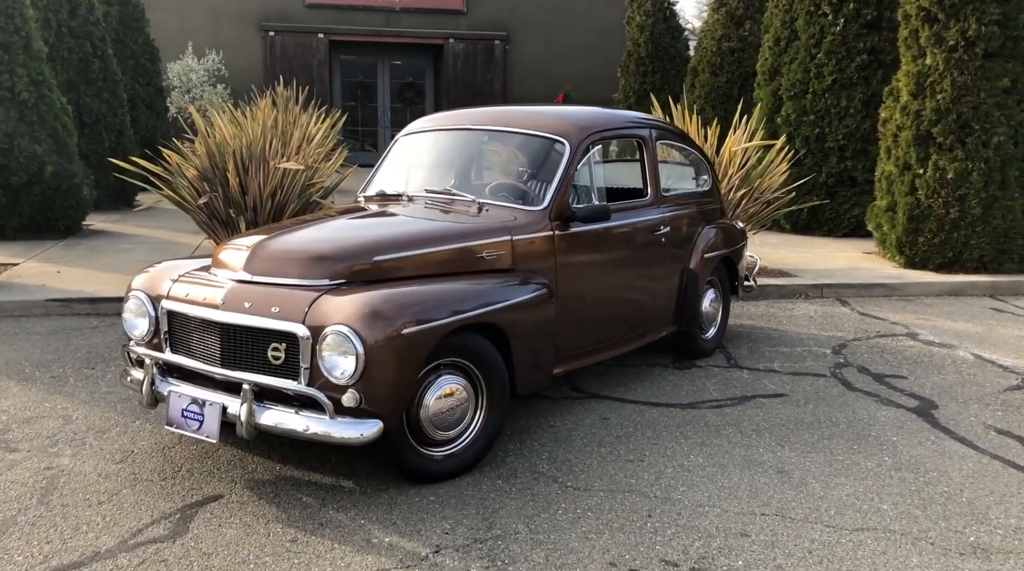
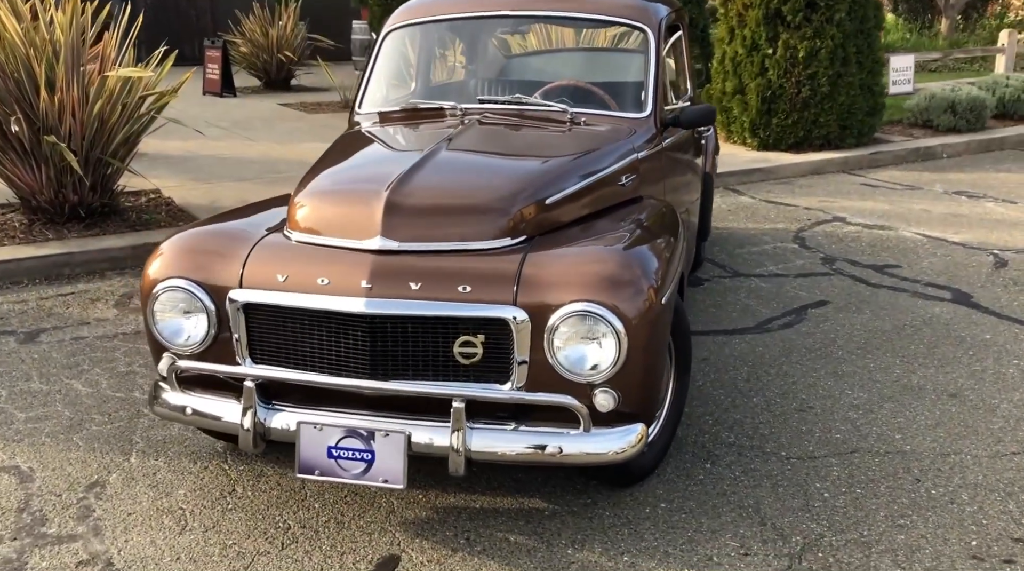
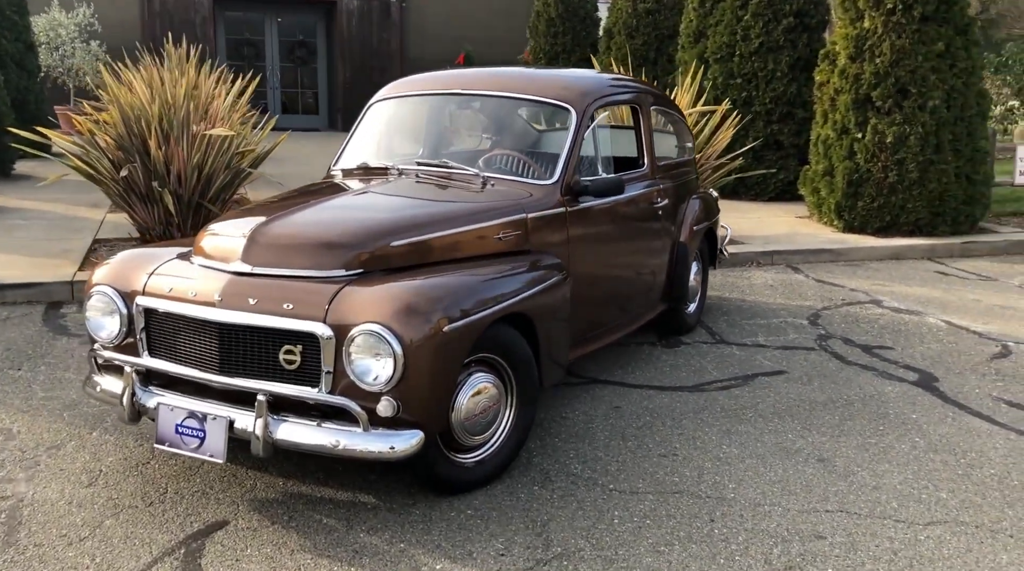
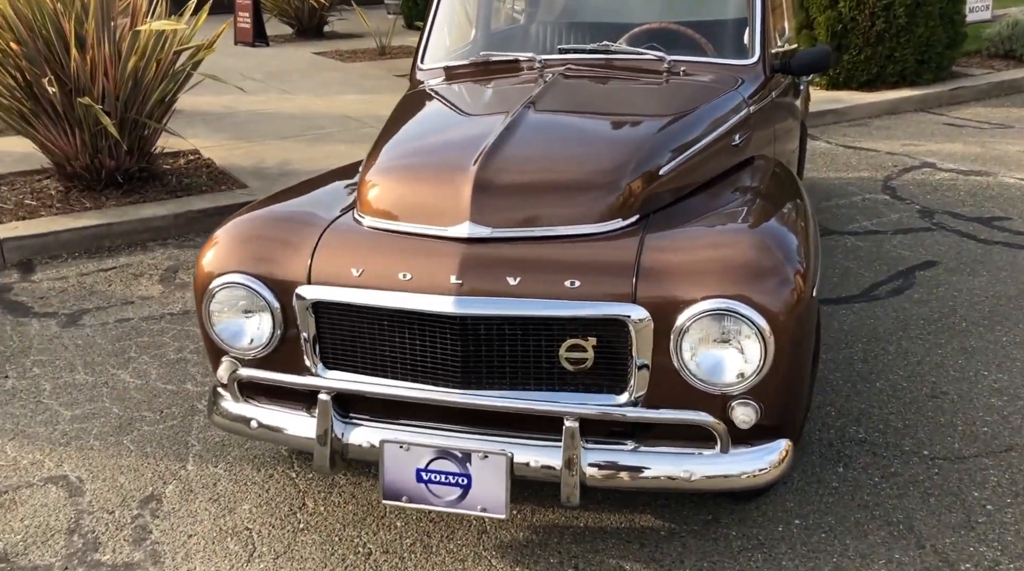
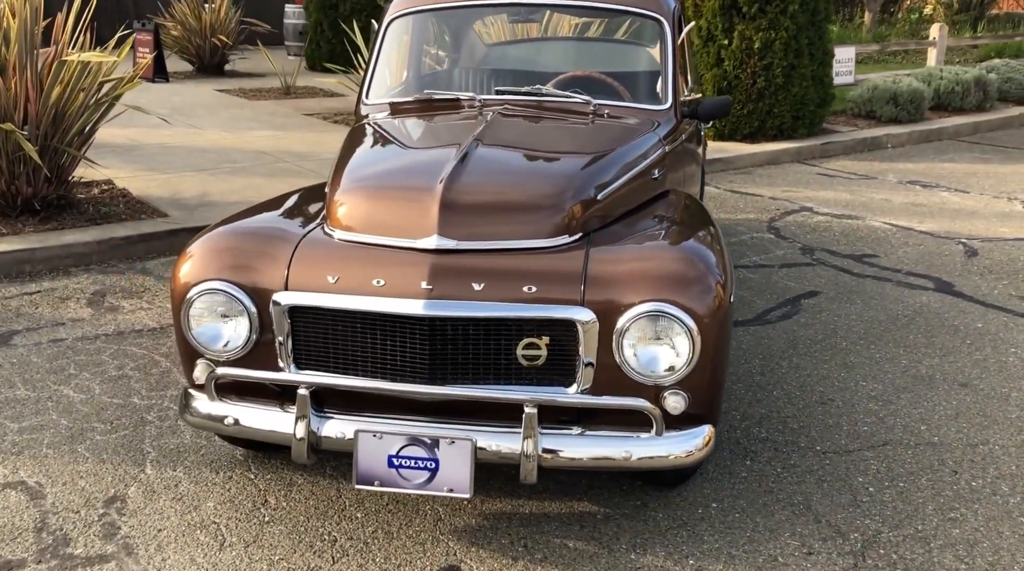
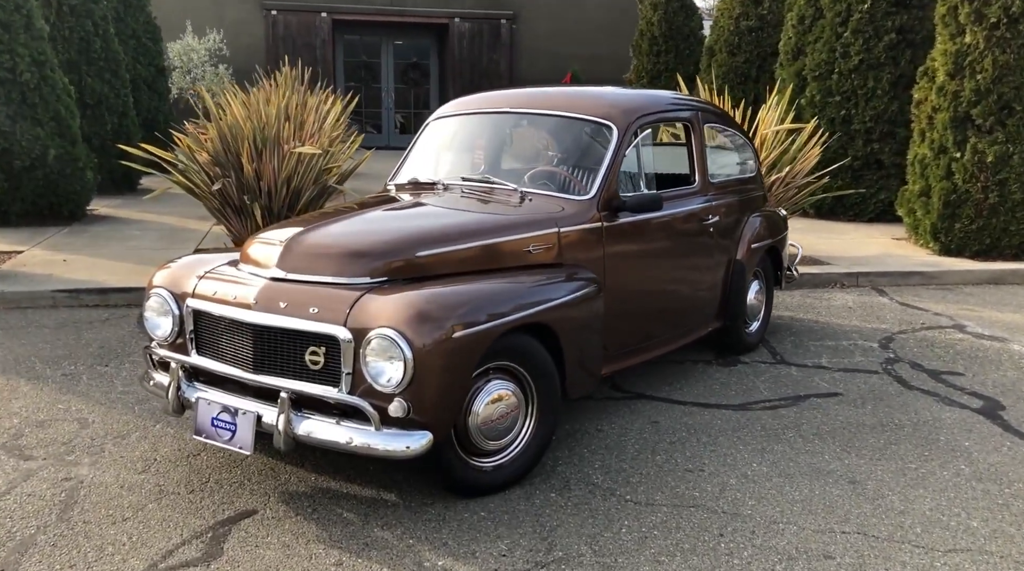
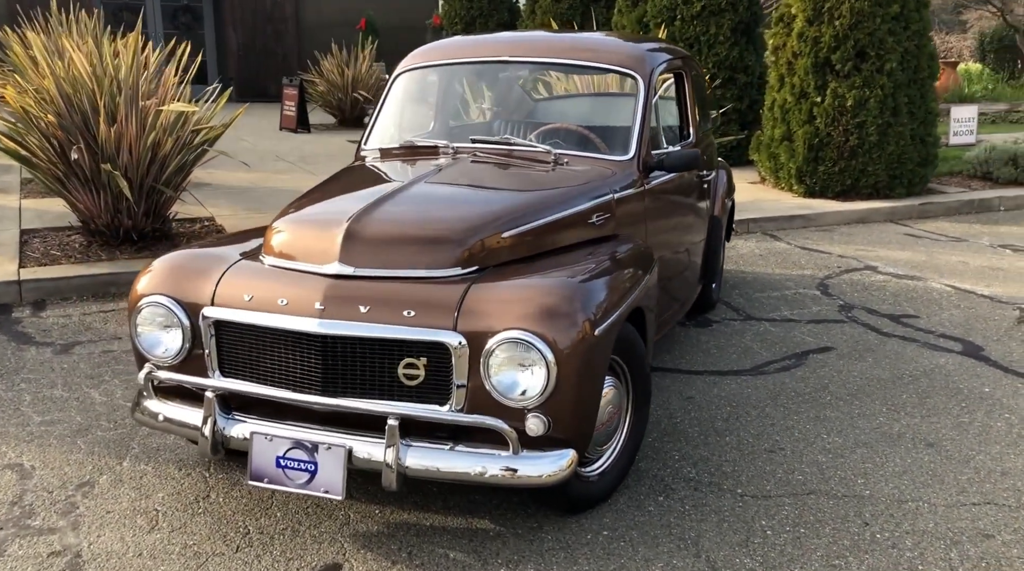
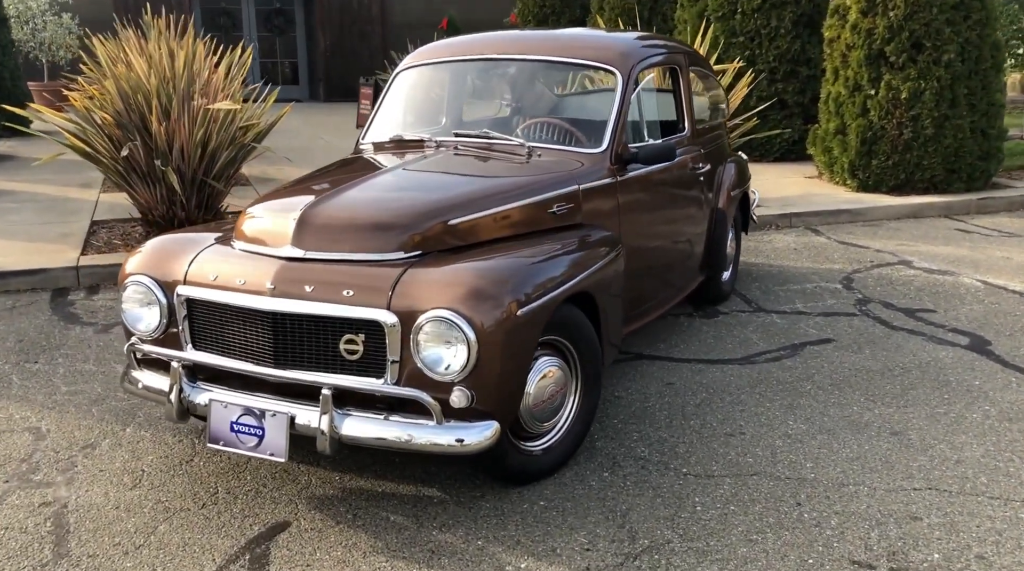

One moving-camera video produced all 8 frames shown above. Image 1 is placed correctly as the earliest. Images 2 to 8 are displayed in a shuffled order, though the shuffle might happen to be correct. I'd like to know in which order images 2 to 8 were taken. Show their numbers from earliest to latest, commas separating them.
6, 3, 8, 7, 2, 5, 4
